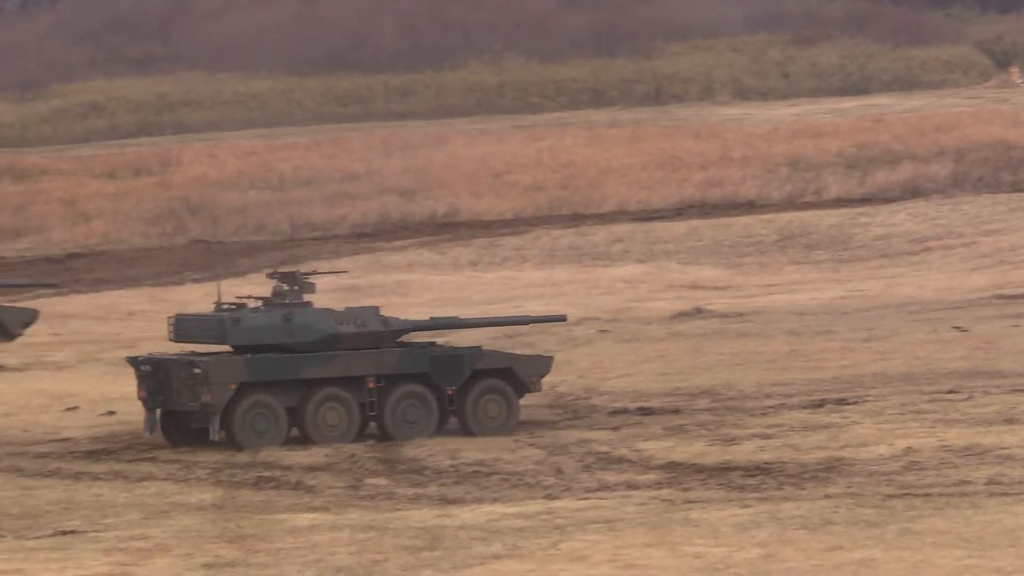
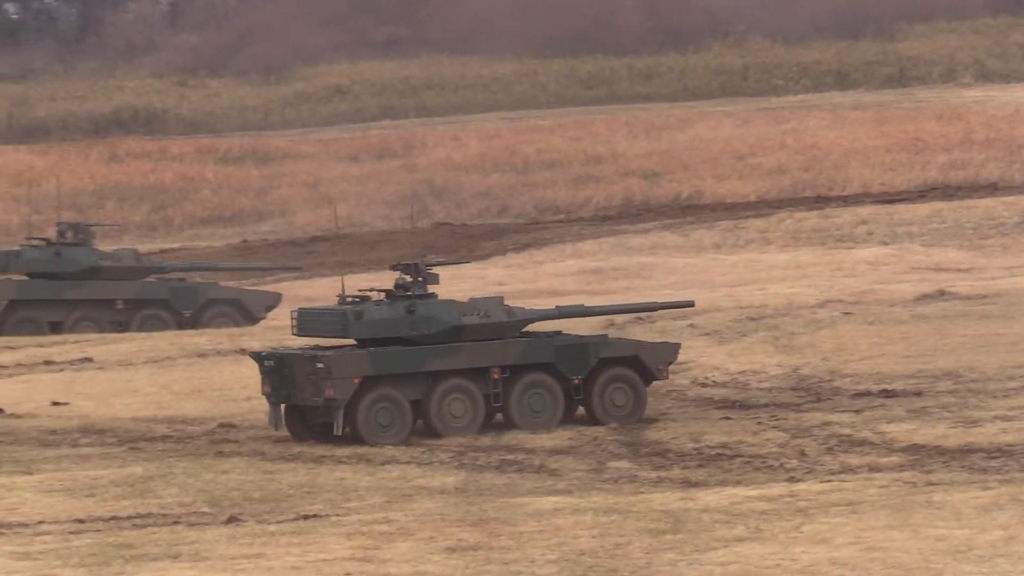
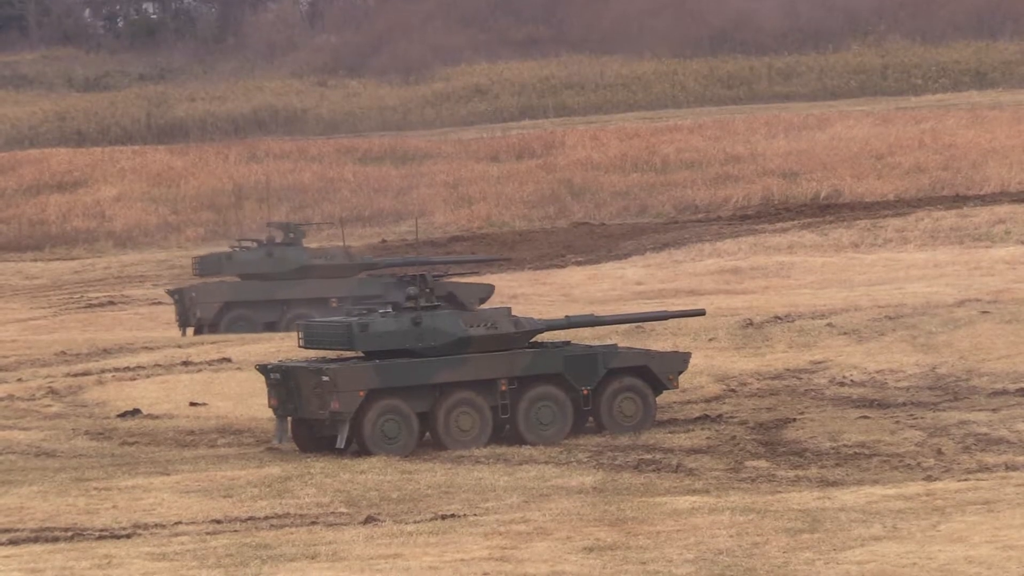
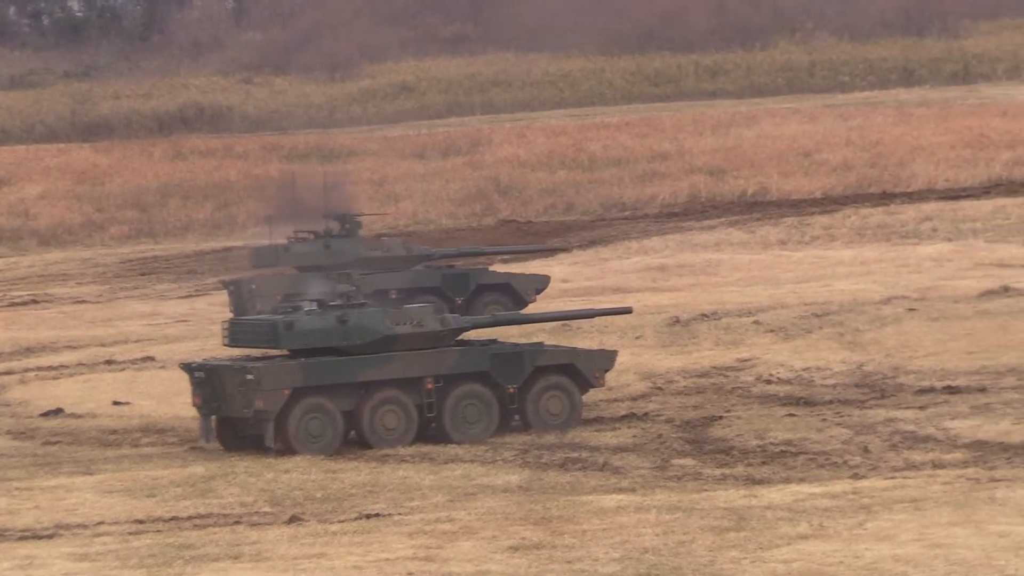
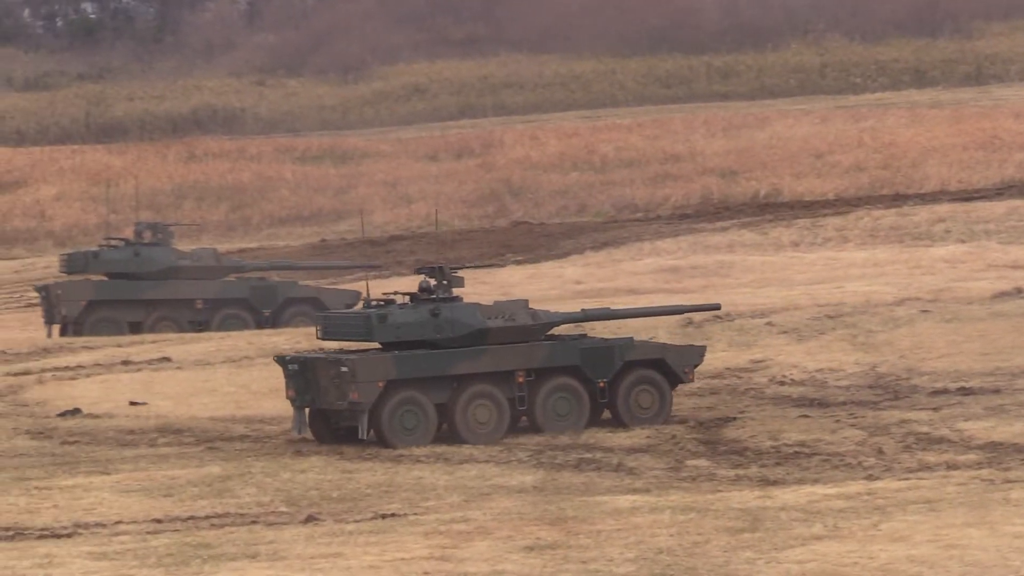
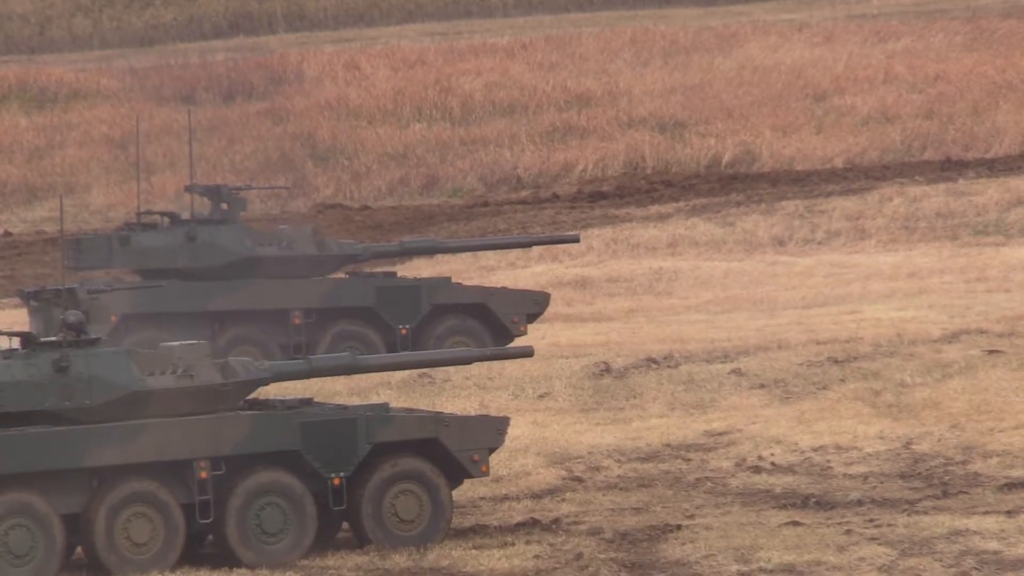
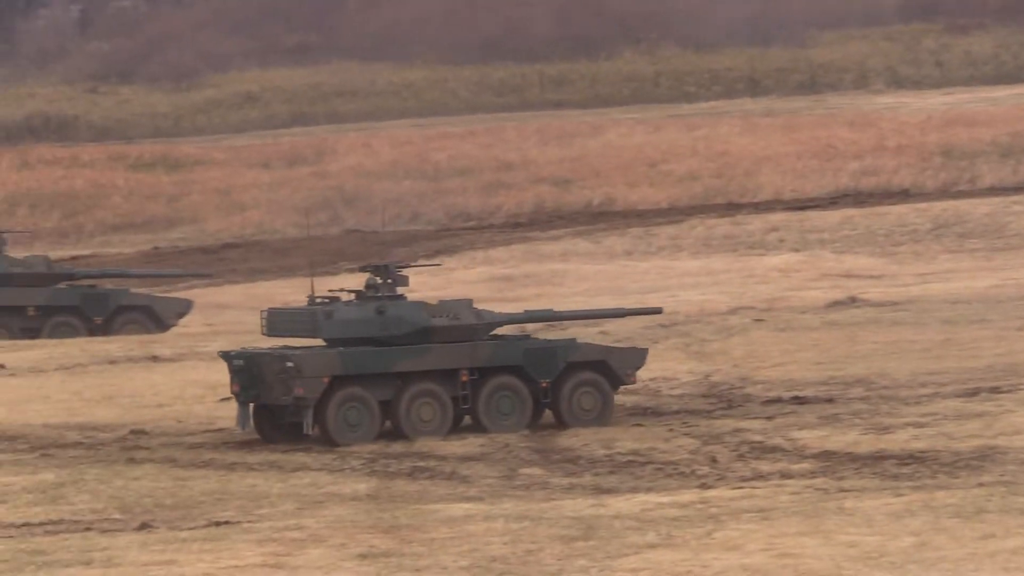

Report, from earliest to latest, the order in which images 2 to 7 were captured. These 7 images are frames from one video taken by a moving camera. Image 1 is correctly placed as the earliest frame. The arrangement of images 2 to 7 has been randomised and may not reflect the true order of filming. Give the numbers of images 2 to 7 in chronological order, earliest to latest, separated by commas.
7, 2, 5, 3, 4, 6
